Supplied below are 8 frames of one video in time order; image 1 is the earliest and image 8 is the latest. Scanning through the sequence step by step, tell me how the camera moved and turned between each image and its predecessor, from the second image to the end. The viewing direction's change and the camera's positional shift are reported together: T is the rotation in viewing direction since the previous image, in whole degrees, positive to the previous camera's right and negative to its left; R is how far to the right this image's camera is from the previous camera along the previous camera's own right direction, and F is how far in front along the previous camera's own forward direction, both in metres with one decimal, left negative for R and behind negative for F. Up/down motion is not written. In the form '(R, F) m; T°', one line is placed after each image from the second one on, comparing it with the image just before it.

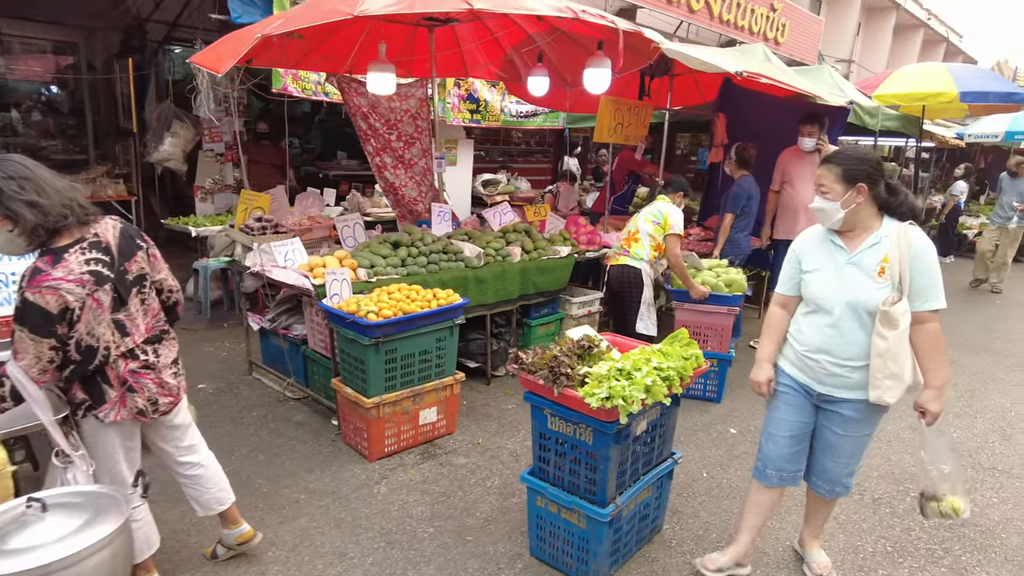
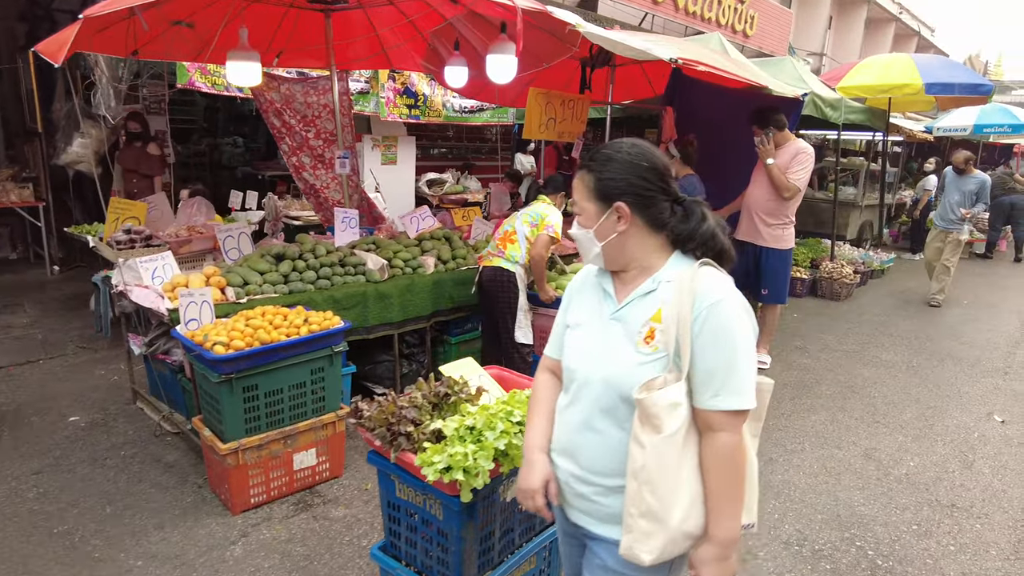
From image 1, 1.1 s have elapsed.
(+0.5, +0.5) m; +1°
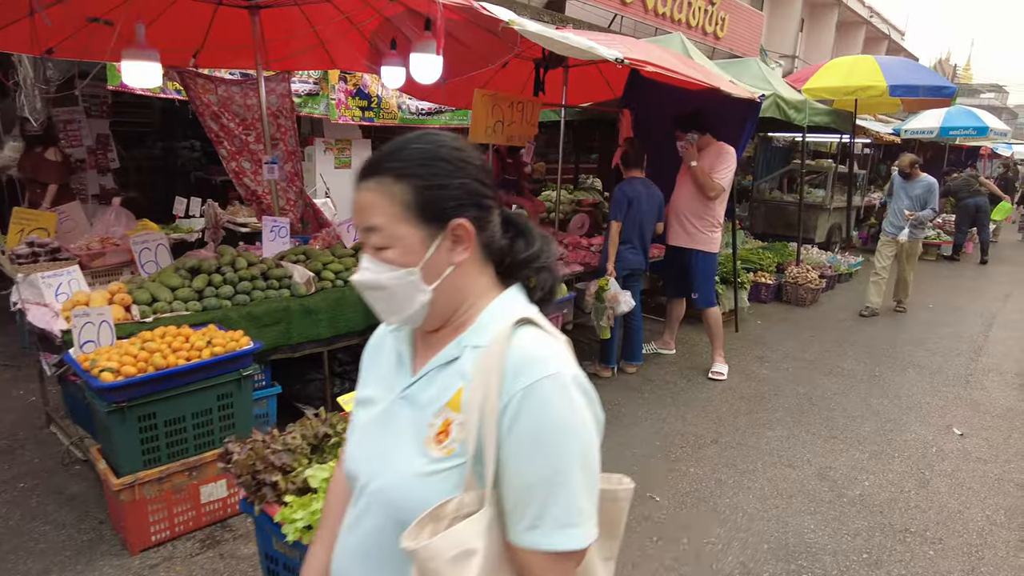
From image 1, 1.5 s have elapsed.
(+0.3, +0.2) m; +2°
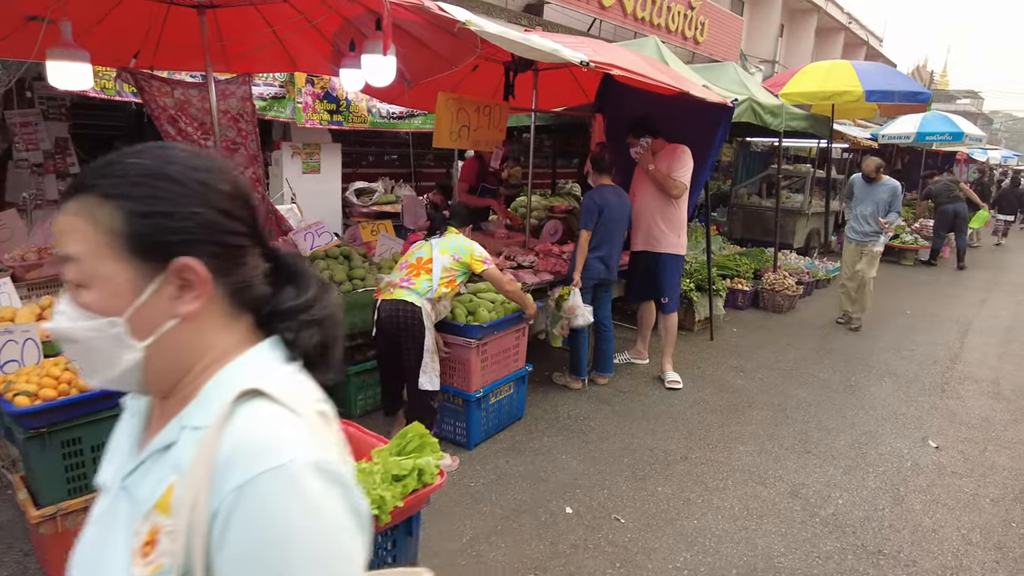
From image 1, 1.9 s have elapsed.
(+0.1, +0.2) m; +1°
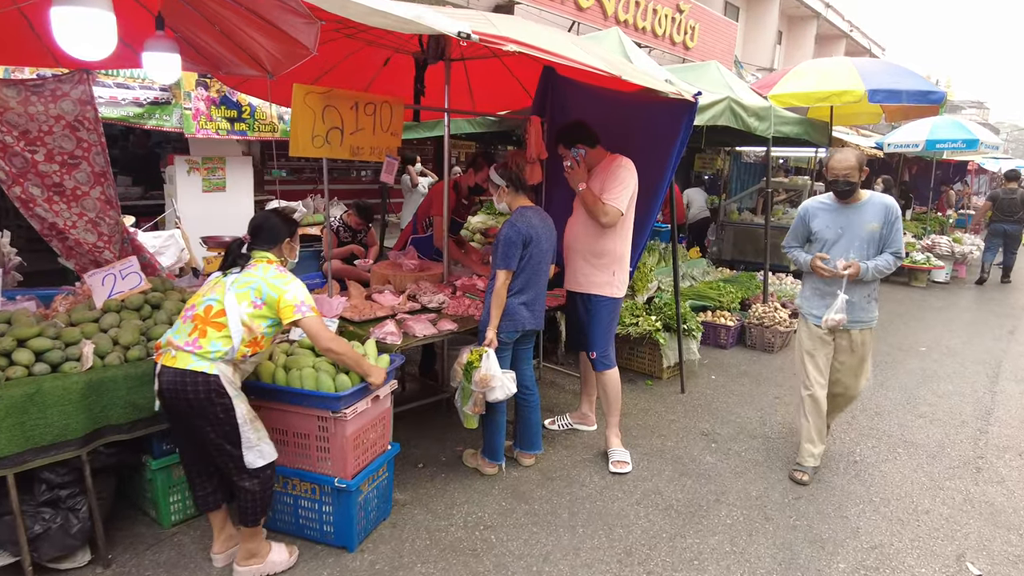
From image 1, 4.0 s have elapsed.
(+0.7, +1.2) m; -1°
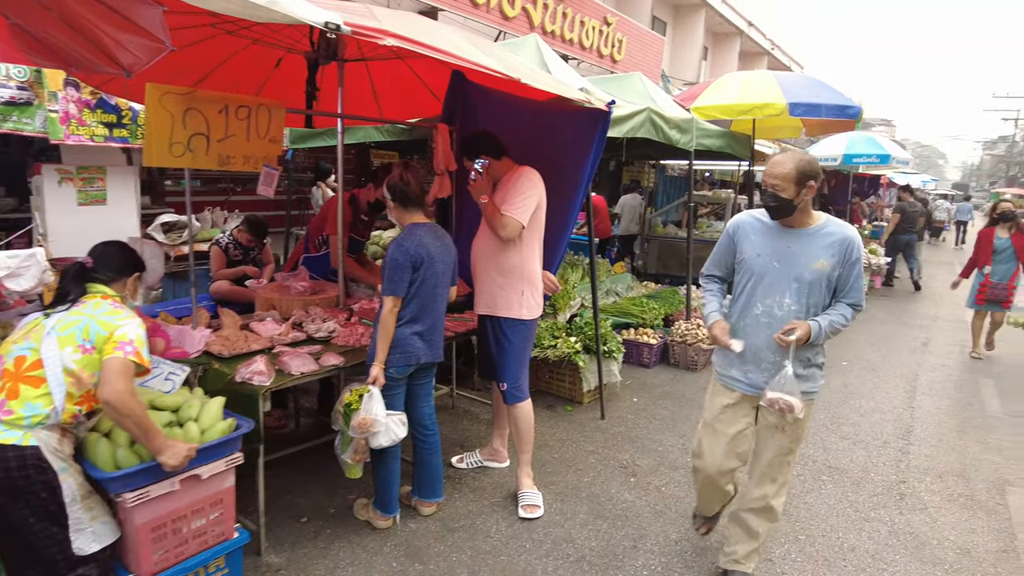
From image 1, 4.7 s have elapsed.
(+0.2, +0.4) m; +5°
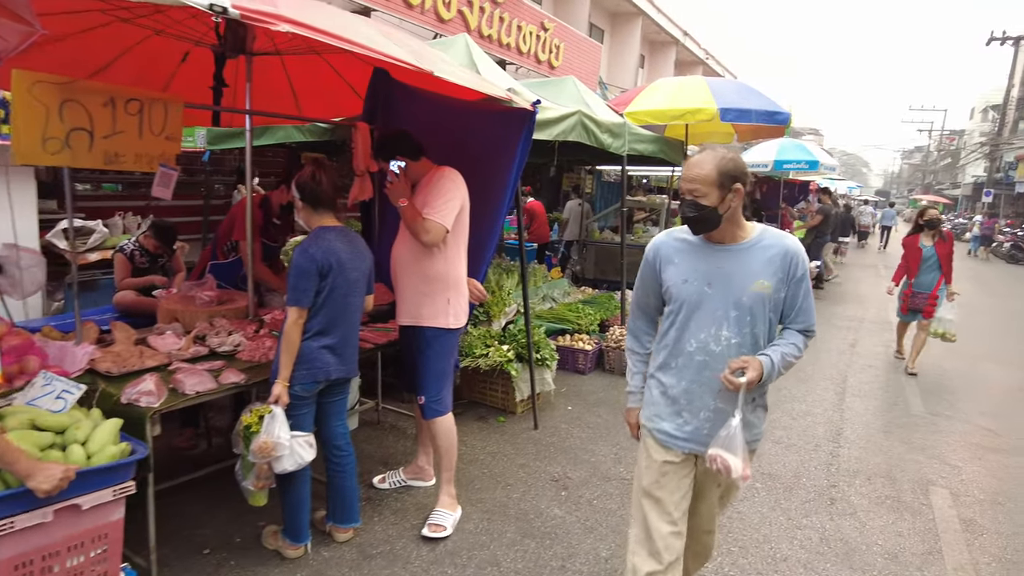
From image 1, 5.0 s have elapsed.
(+0.1, +0.2) m; +5°
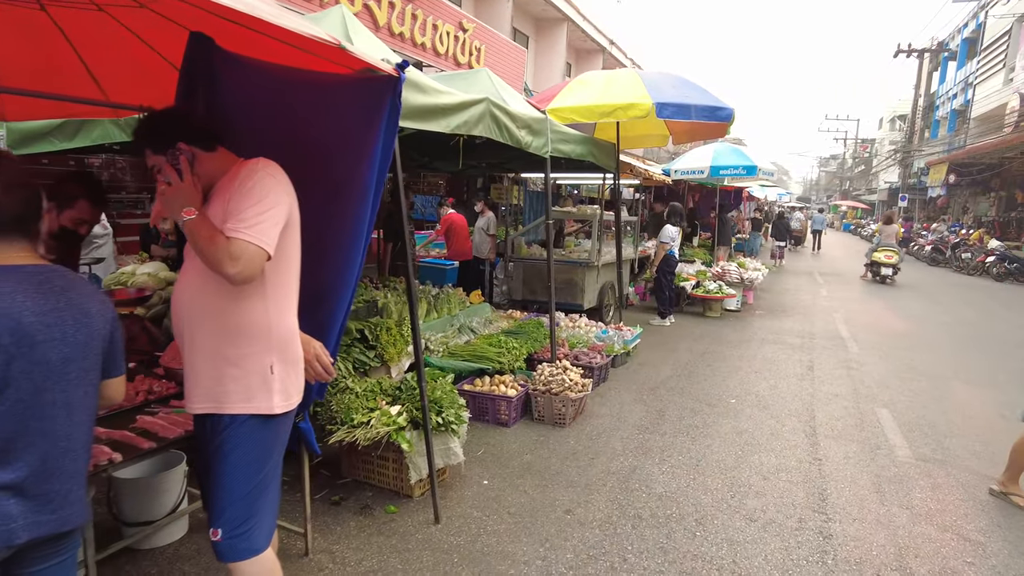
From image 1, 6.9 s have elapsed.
(+0.3, +1.2) m; +6°
